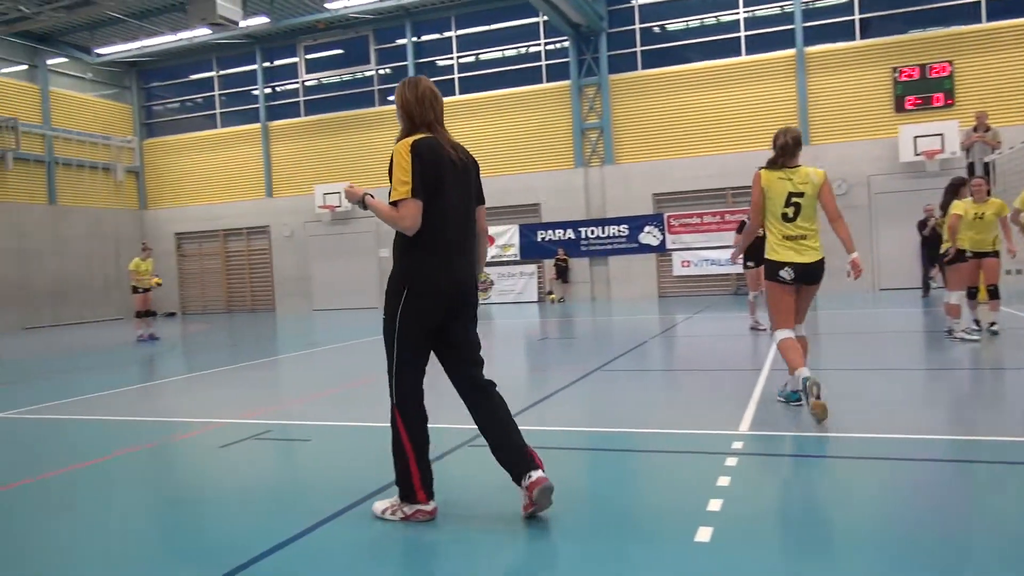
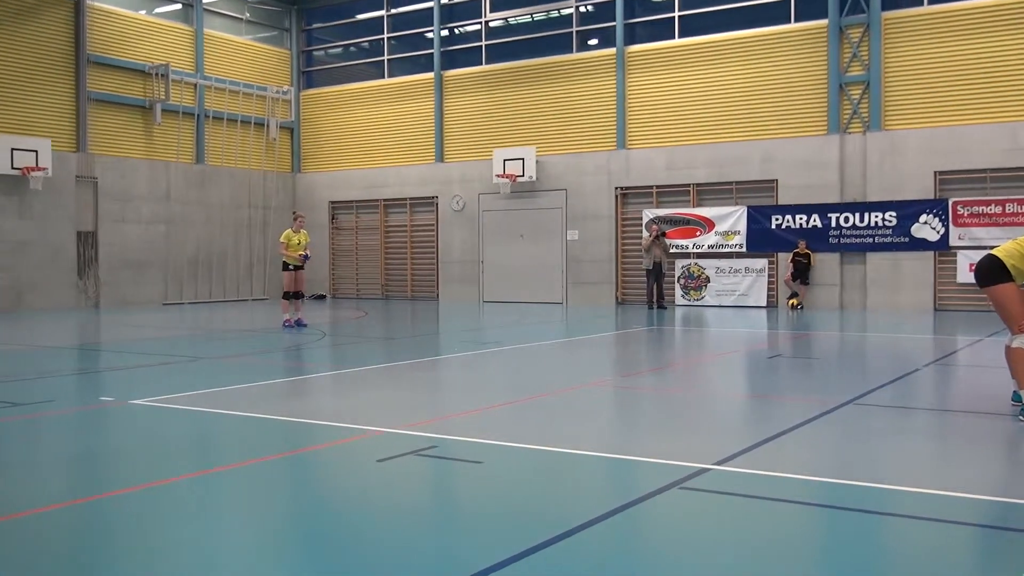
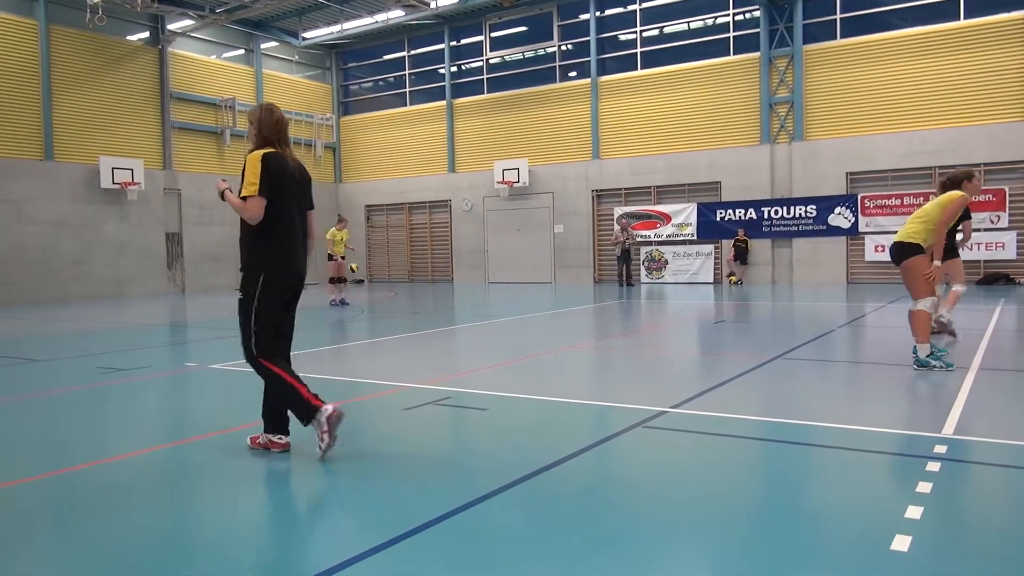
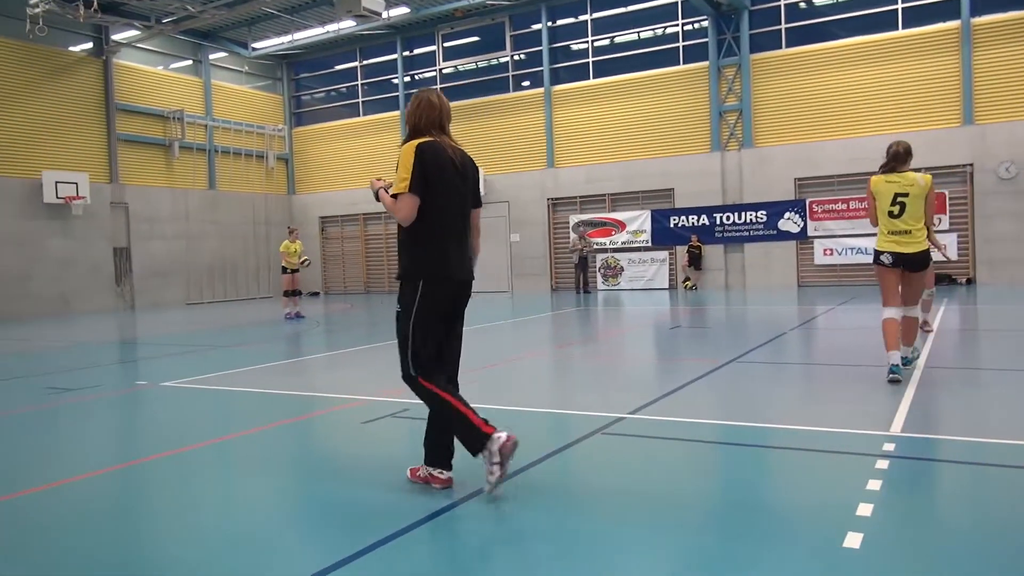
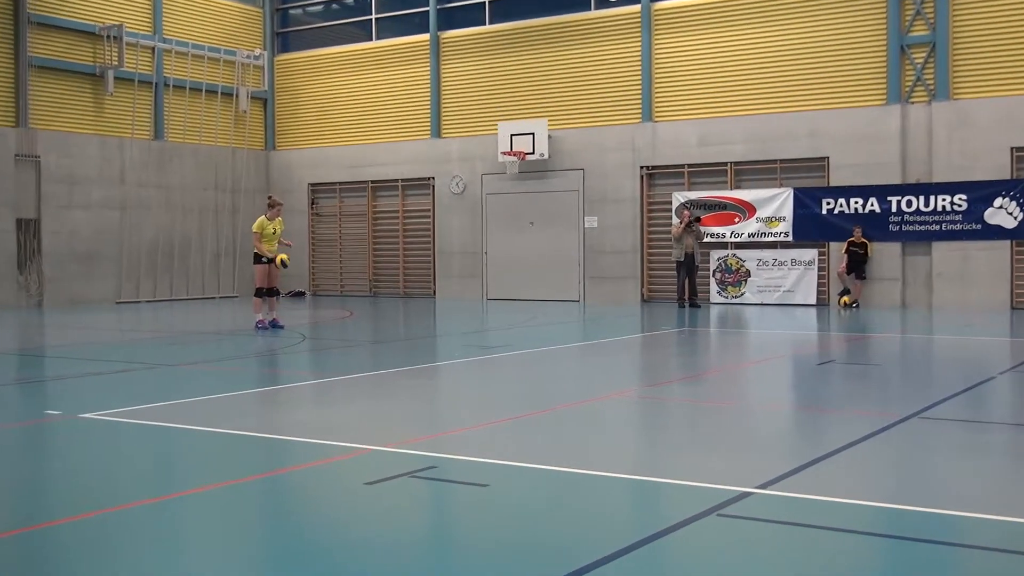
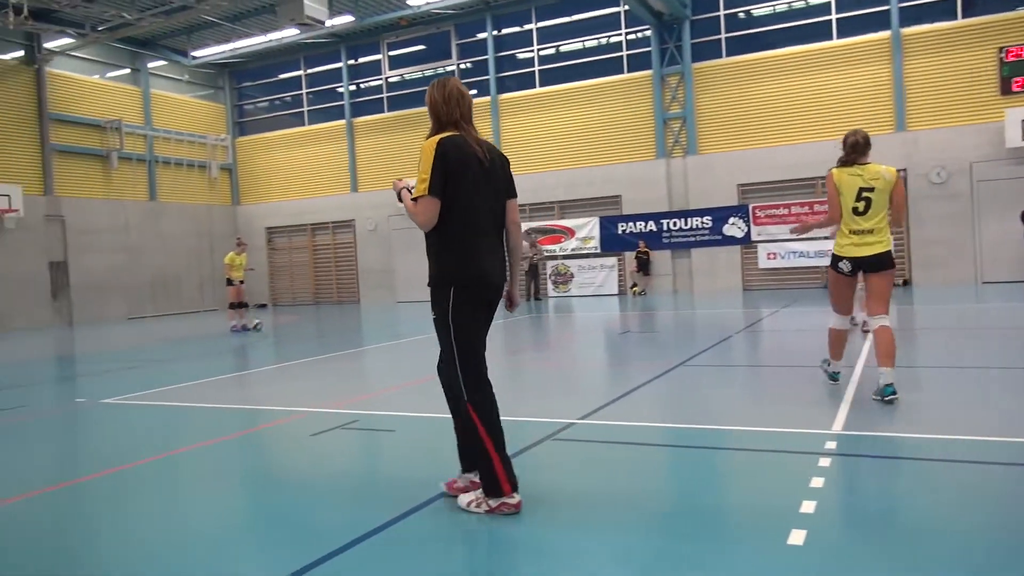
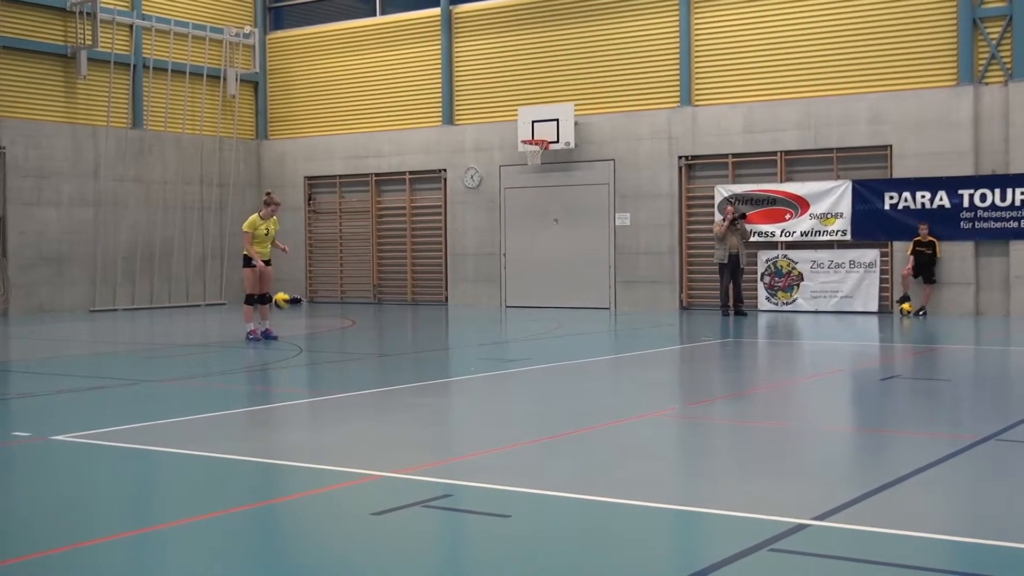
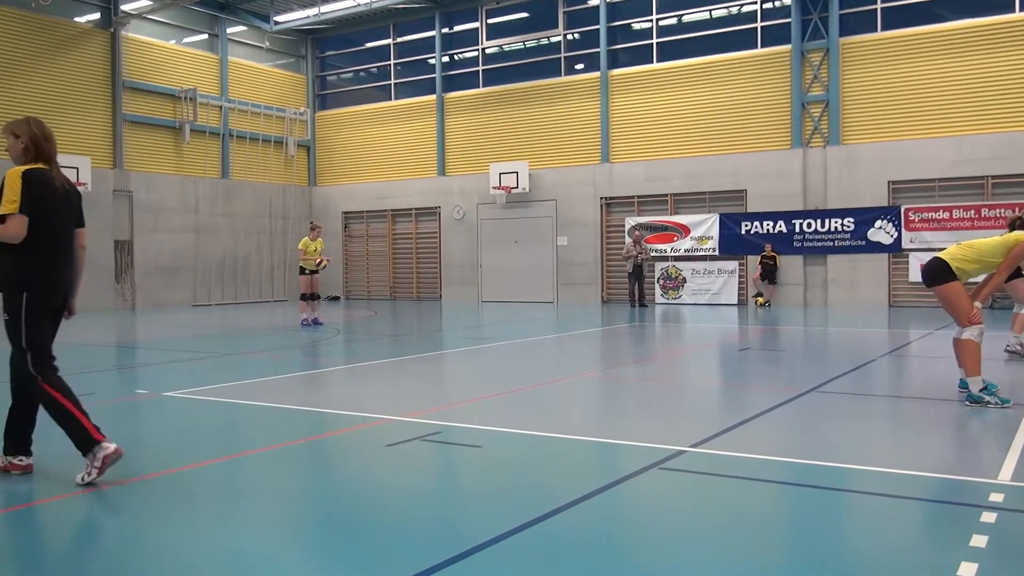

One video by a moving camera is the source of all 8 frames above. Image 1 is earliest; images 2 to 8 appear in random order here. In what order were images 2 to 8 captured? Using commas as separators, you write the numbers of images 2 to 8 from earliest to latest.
6, 4, 3, 8, 2, 5, 7
